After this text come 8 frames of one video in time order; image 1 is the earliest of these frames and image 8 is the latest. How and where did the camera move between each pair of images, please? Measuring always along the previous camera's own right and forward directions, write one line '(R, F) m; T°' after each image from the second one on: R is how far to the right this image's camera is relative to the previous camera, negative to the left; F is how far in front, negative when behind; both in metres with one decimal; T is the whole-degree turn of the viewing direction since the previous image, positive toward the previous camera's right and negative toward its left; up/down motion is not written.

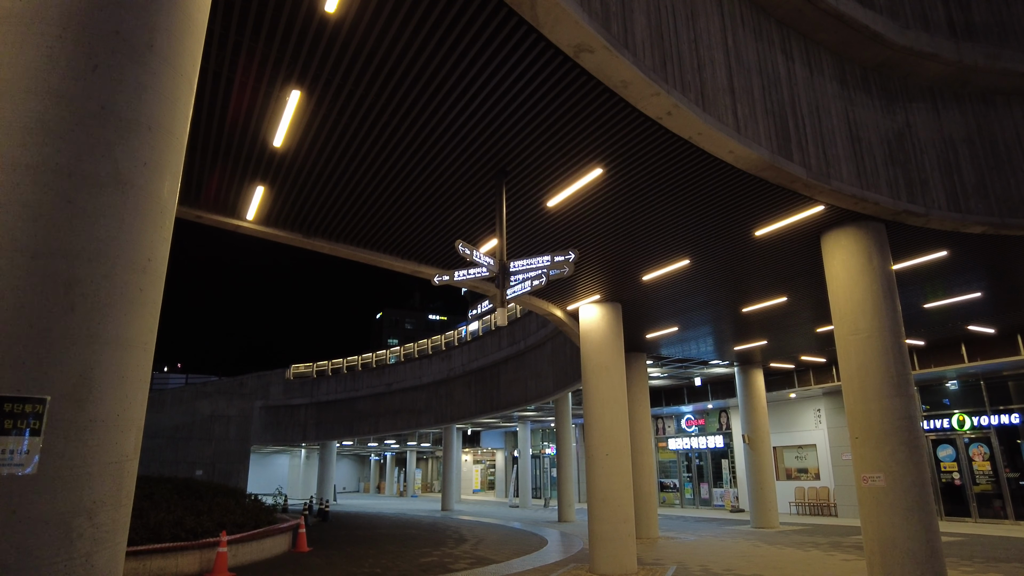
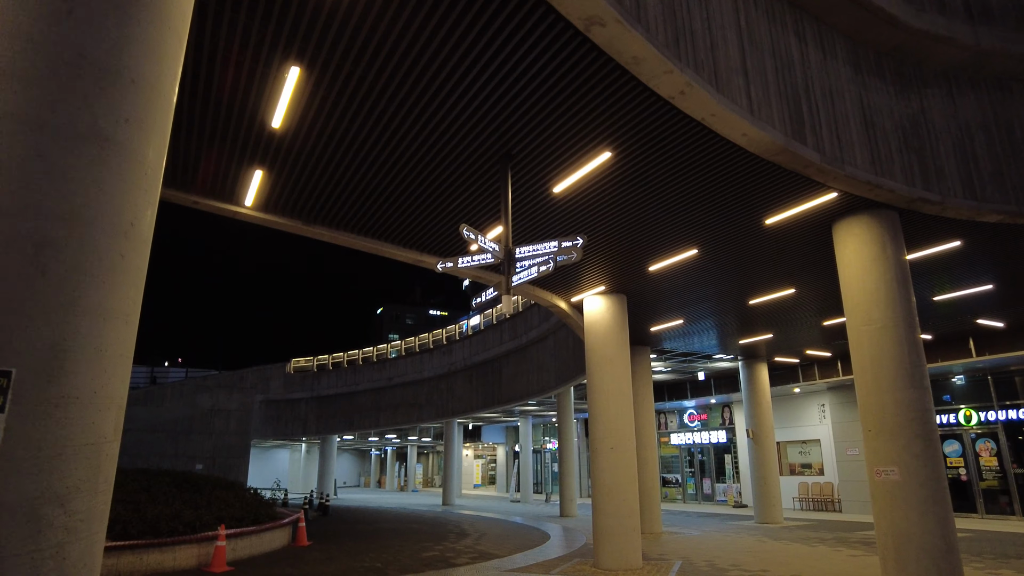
(-0.1, +0.2) m; 0°
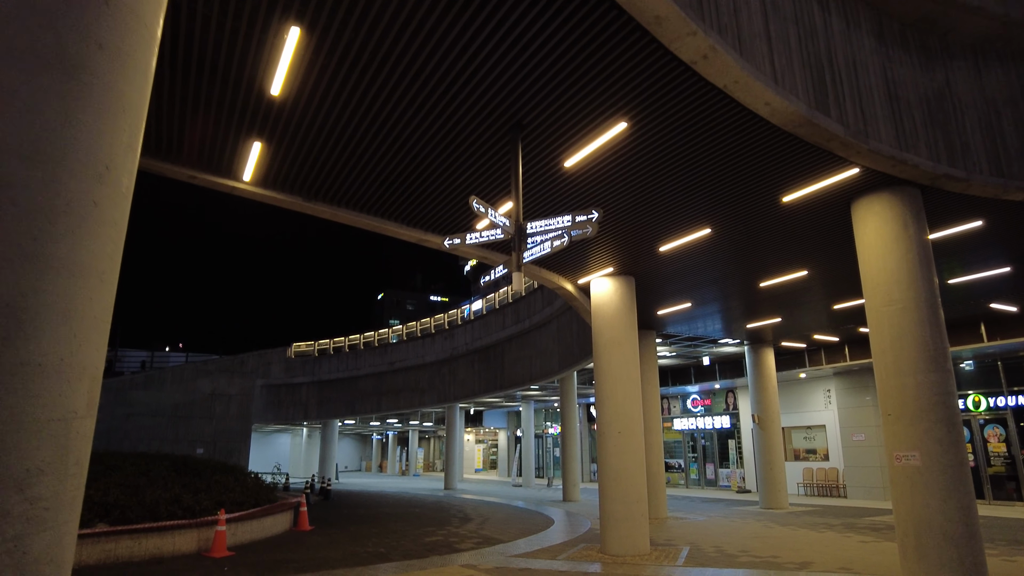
(-0.1, +0.3) m; 0°
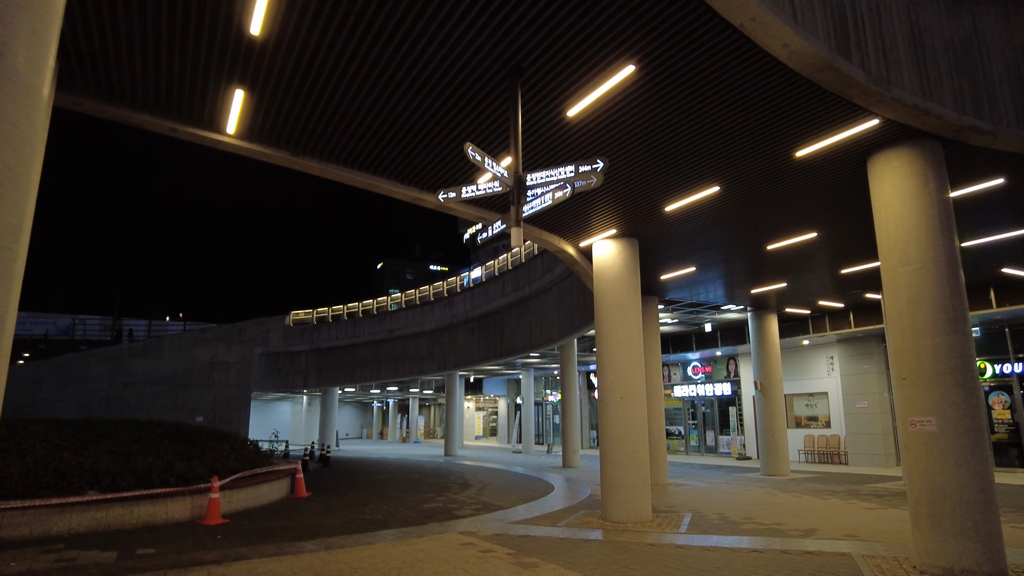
(0.0, +0.4) m; 0°
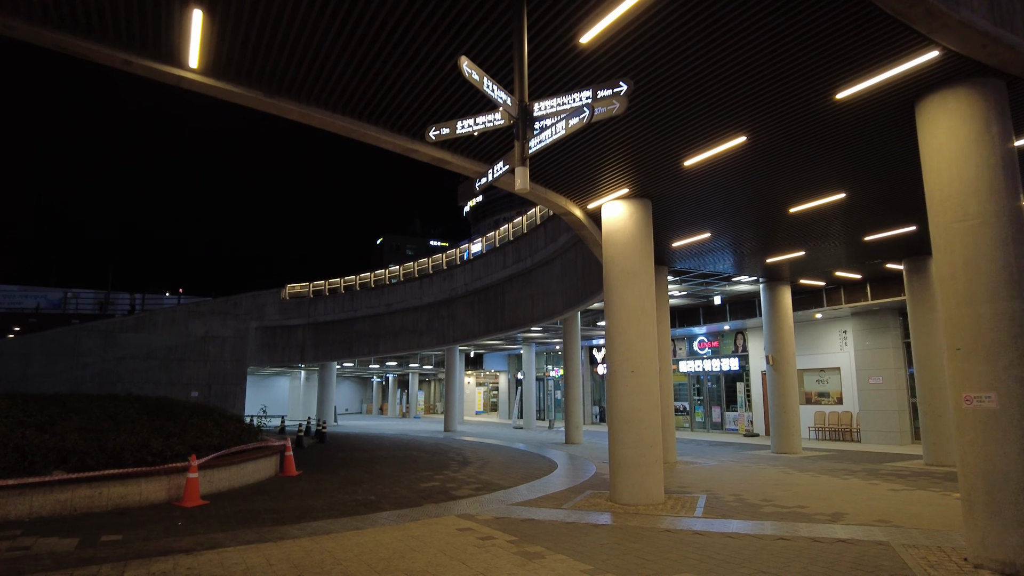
(0.0, +1.0) m; 0°
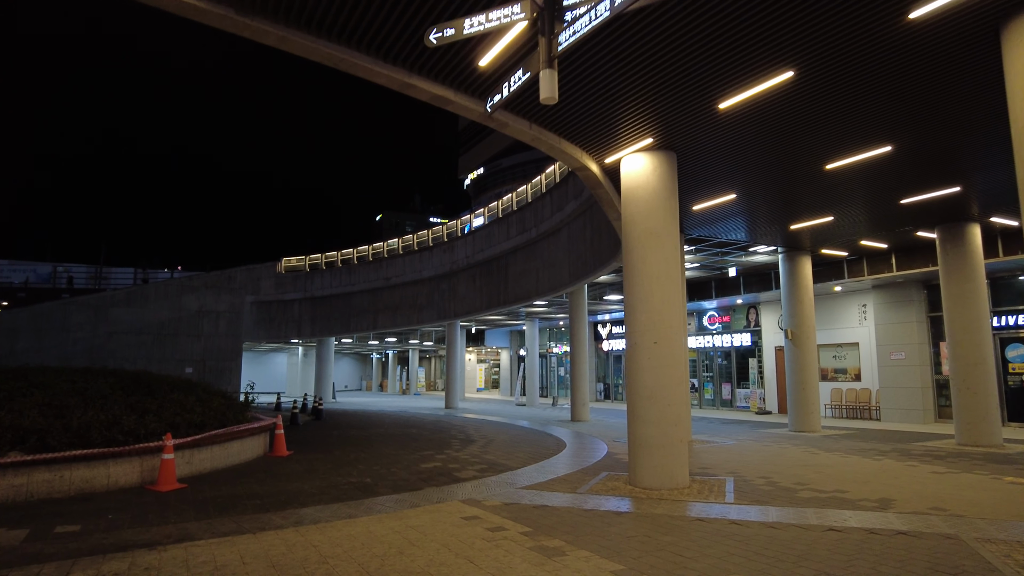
(-0.2, +1.1) m; 0°
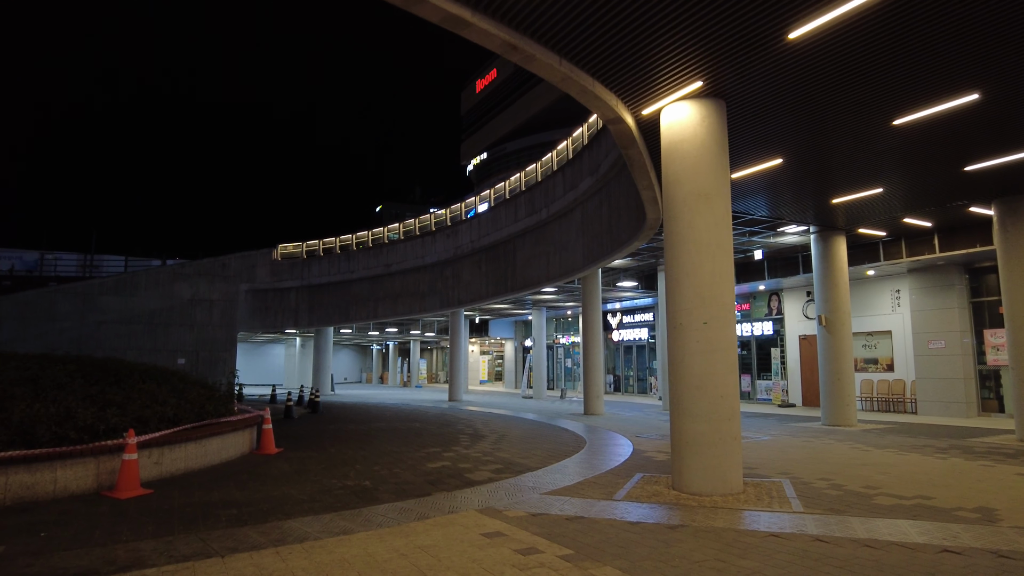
(-0.3, +1.5) m; 0°
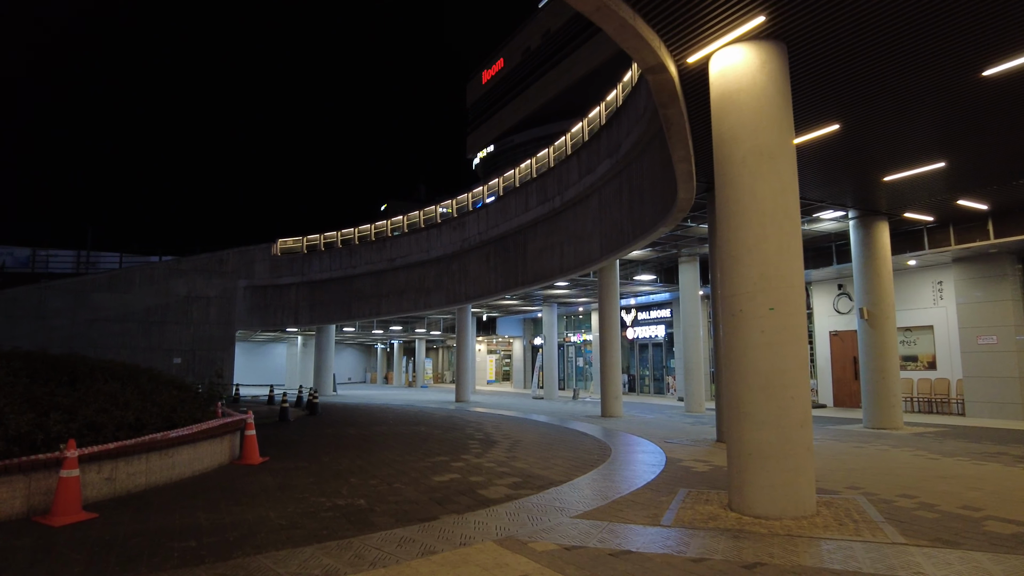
(-0.2, +1.5) m; 0°
